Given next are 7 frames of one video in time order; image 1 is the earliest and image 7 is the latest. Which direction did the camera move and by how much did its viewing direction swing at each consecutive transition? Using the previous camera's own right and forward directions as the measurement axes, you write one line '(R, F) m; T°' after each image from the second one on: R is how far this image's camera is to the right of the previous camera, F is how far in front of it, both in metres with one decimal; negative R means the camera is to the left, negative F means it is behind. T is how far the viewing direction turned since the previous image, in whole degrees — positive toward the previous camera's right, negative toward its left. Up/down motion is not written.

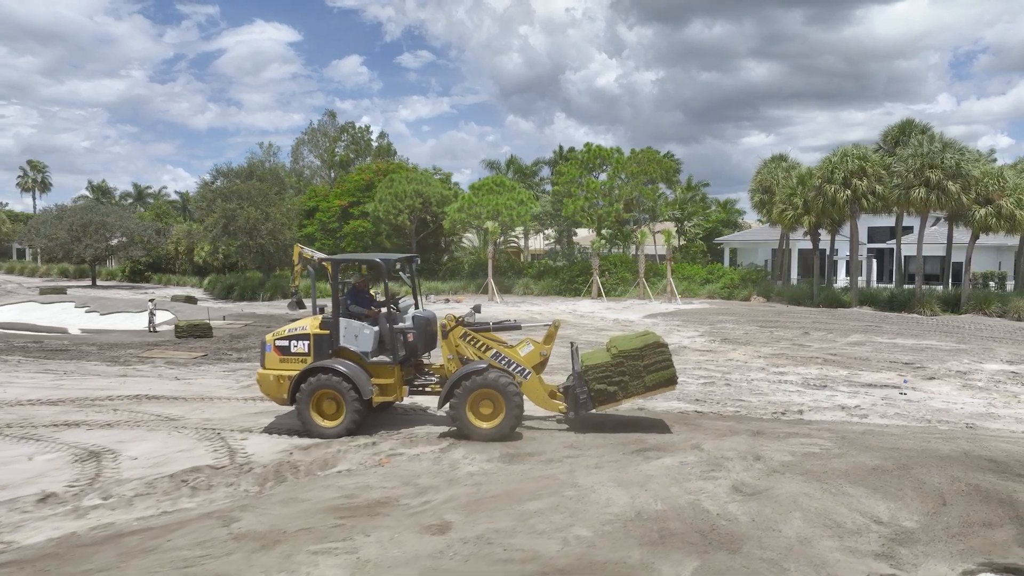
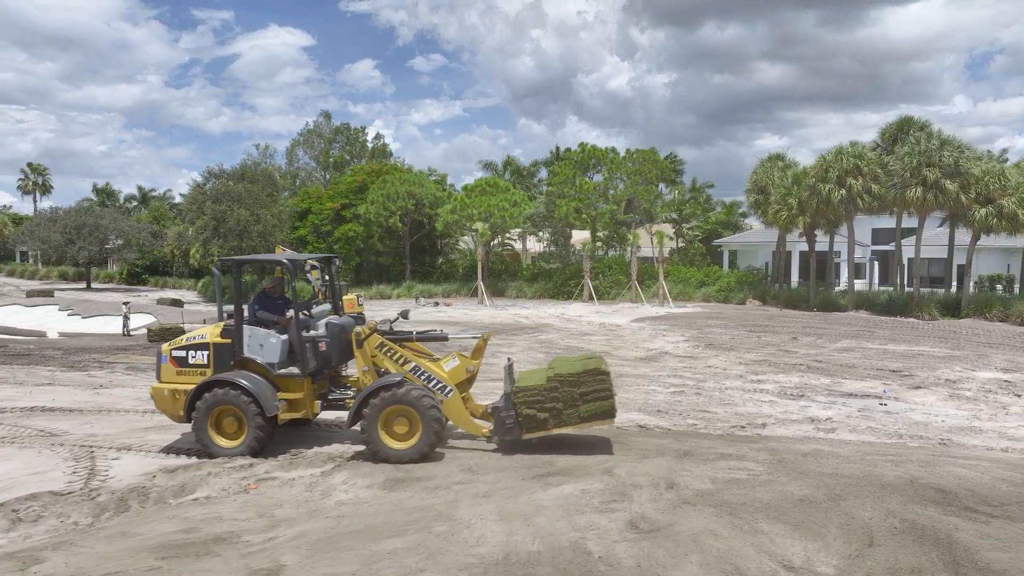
(+0.9, +0.7) m; -1°
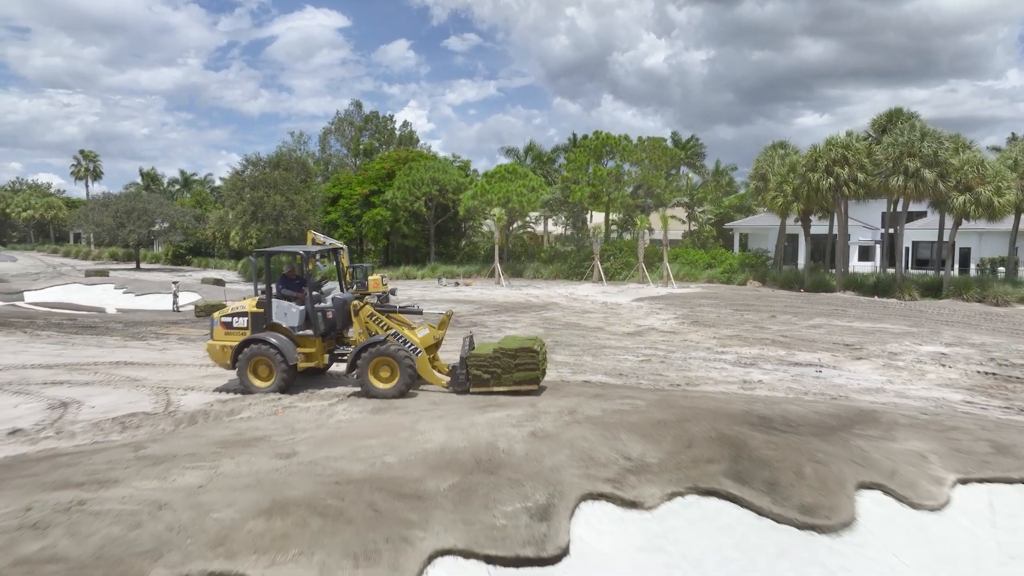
(+0.8, -2.0) m; -3°
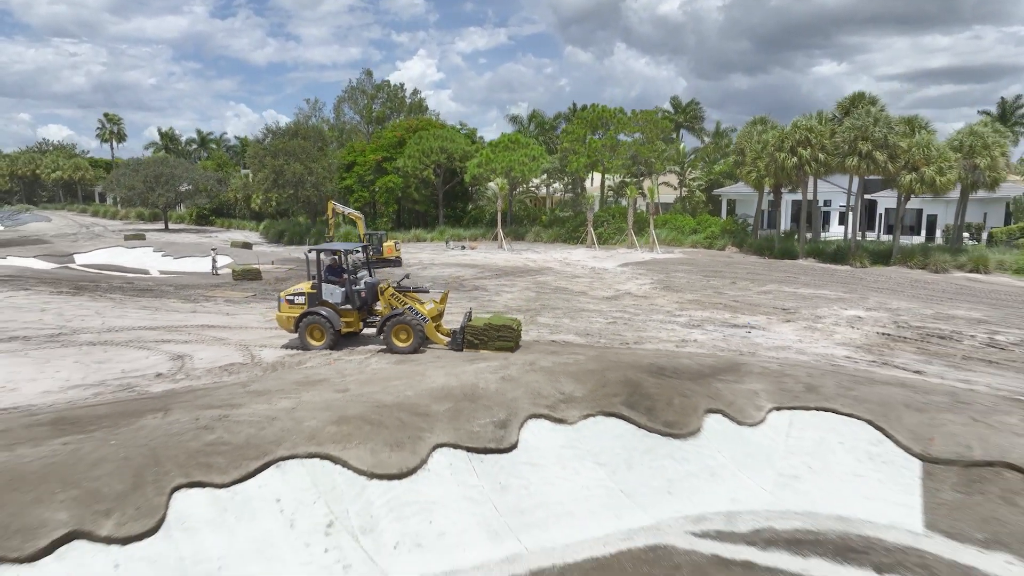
(+0.4, -3.1) m; -1°
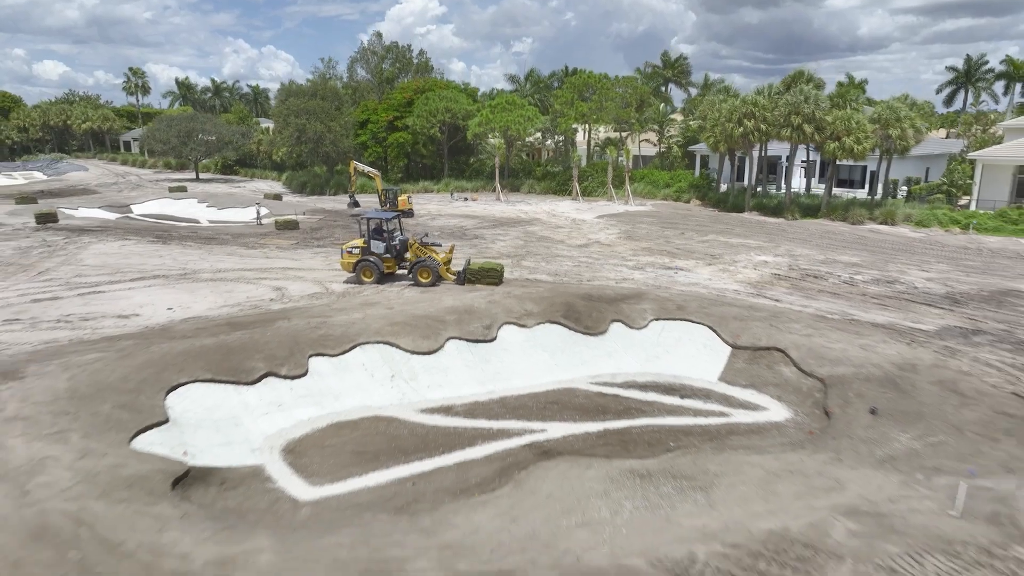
(+0.4, -5.5) m; 0°
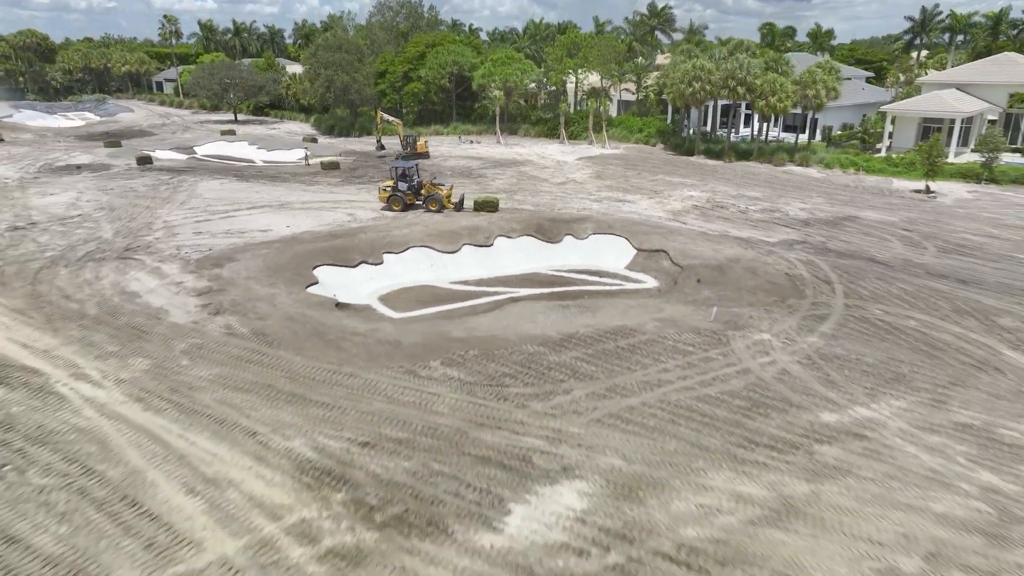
(+0.4, -8.5) m; 0°
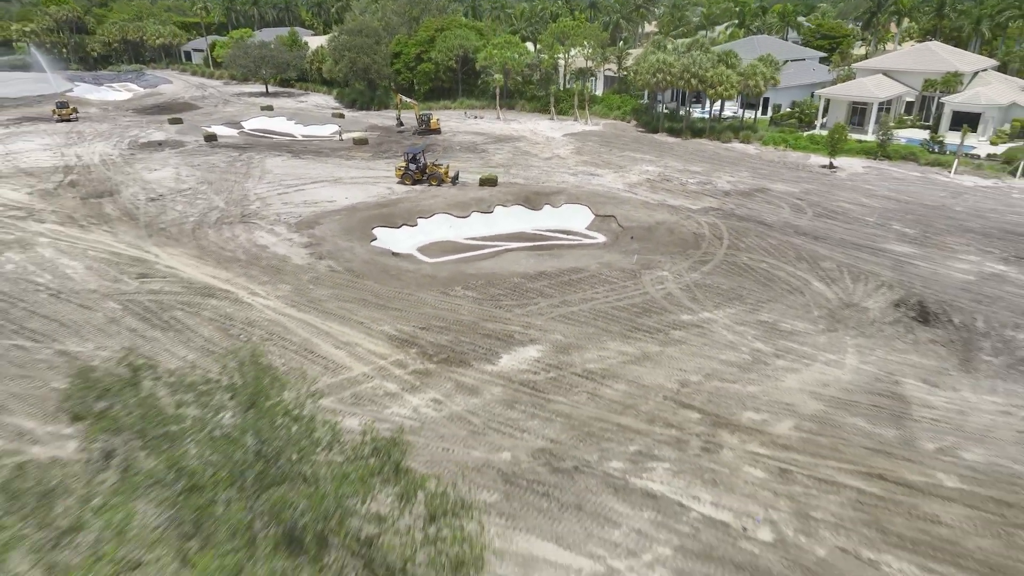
(+0.3, -9.1) m; 0°
